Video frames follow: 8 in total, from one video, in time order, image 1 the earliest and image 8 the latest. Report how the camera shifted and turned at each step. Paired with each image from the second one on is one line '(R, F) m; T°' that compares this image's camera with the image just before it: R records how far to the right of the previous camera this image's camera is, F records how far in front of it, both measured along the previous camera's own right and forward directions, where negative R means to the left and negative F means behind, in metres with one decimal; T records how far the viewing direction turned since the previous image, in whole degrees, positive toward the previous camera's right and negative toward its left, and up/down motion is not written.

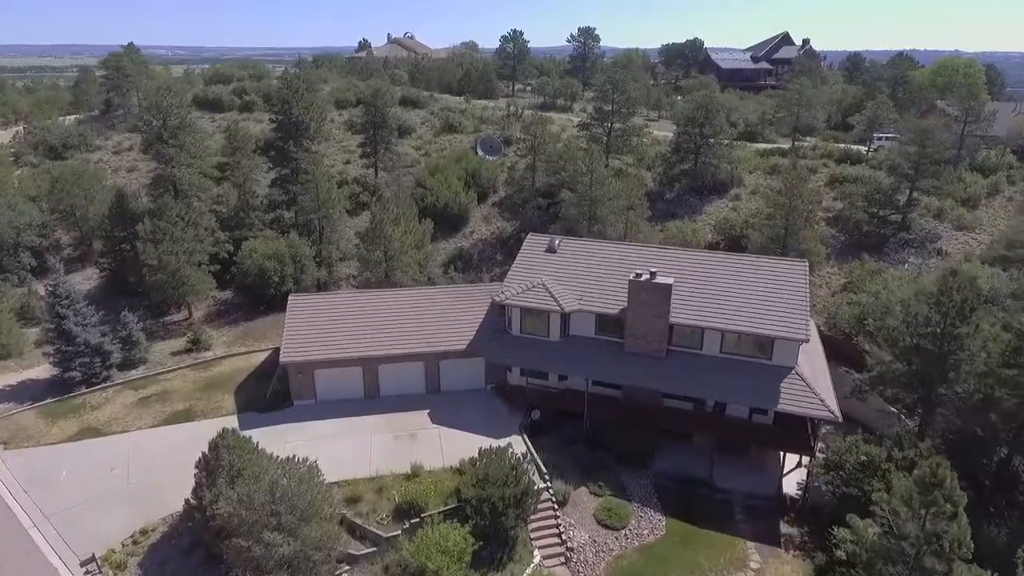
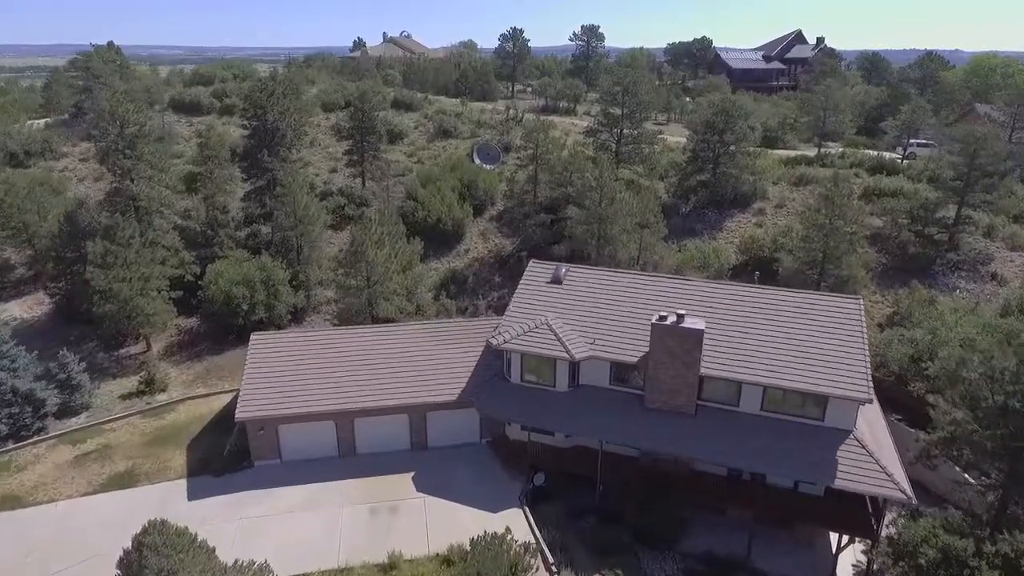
(0.0, +3.7) m; 0°
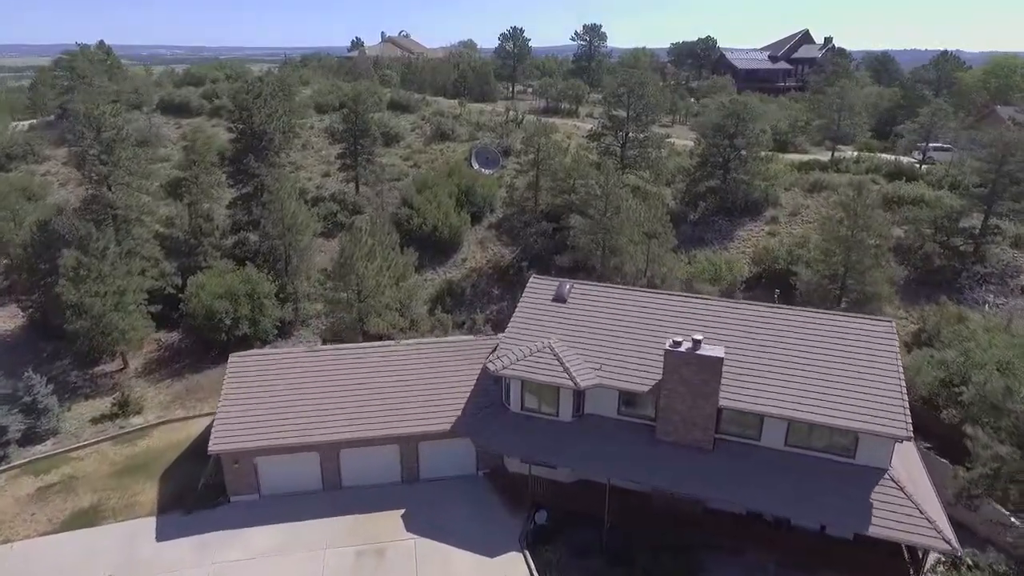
(0.0, +1.7) m; 0°
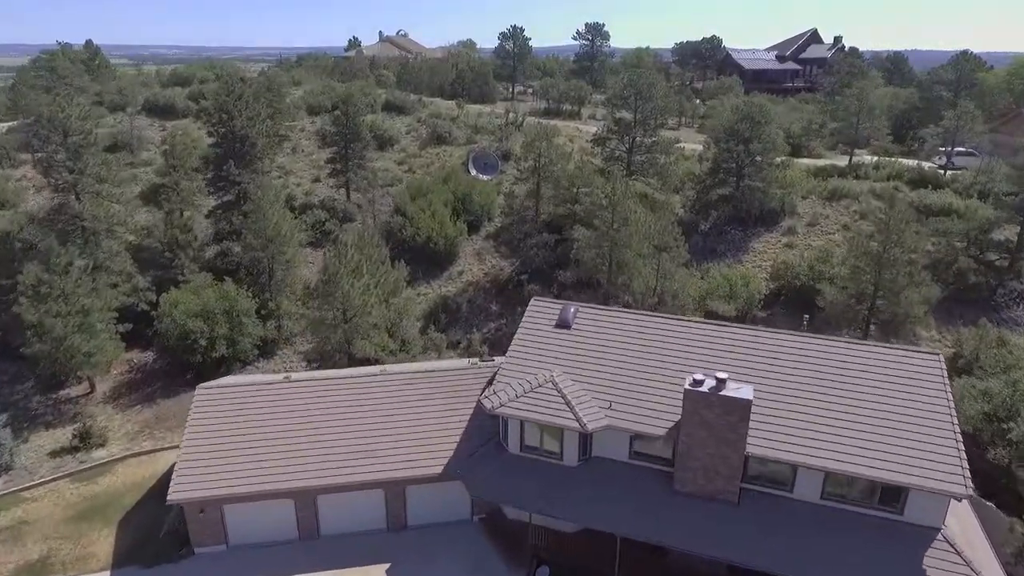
(0.0, +2.1) m; 0°
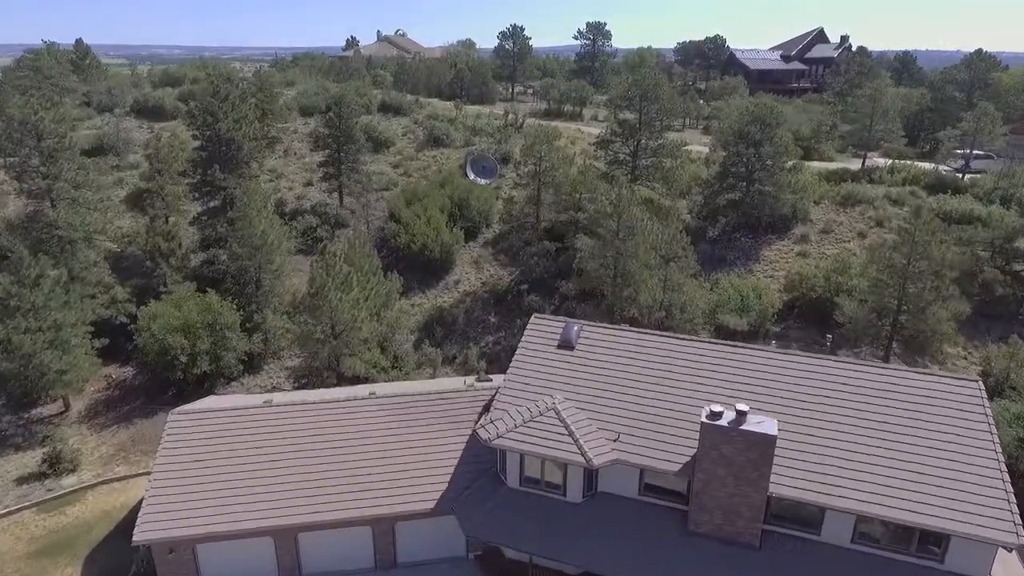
(0.0, +1.4) m; 0°
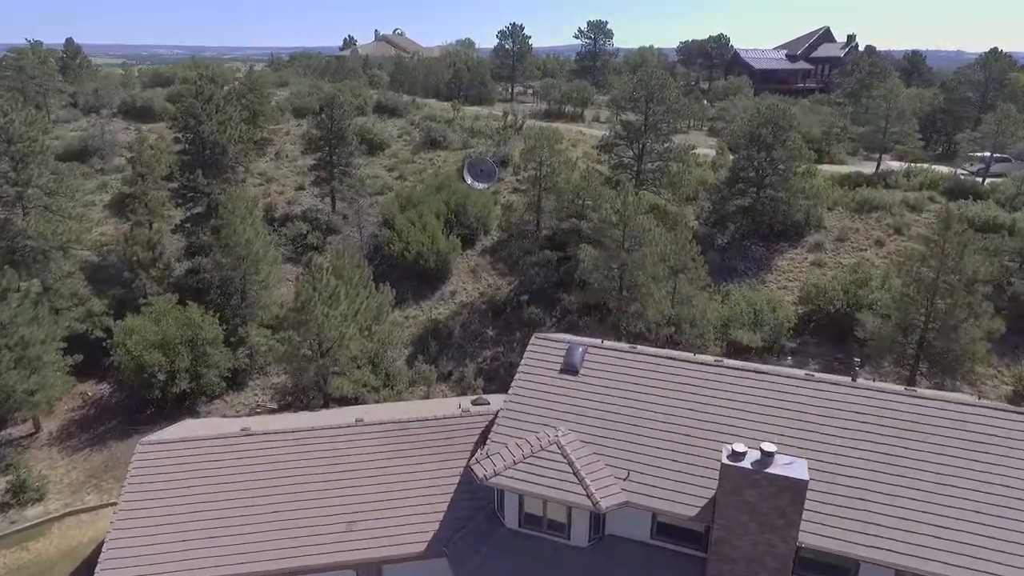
(0.0, +1.4) m; 0°
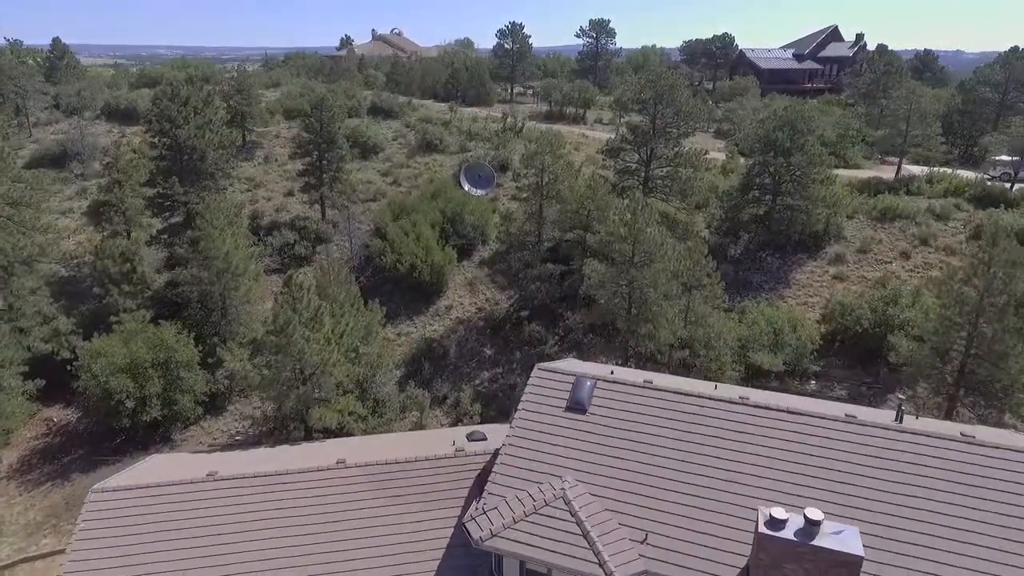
(0.0, +1.8) m; 0°
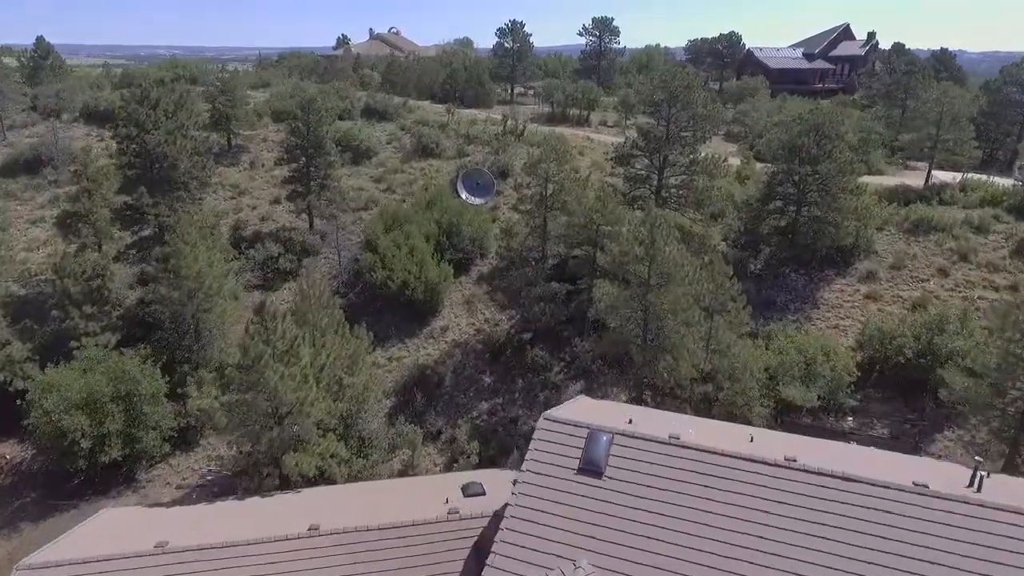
(0.0, +2.2) m; 0°
